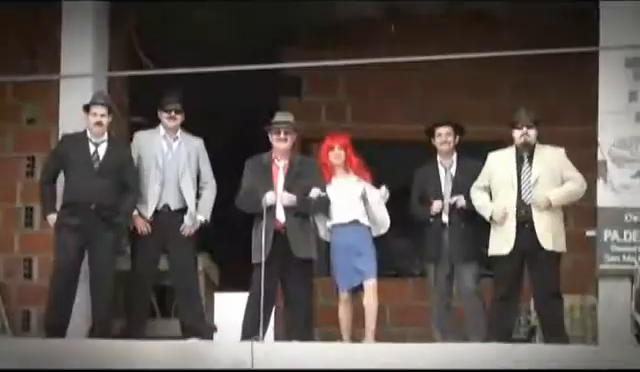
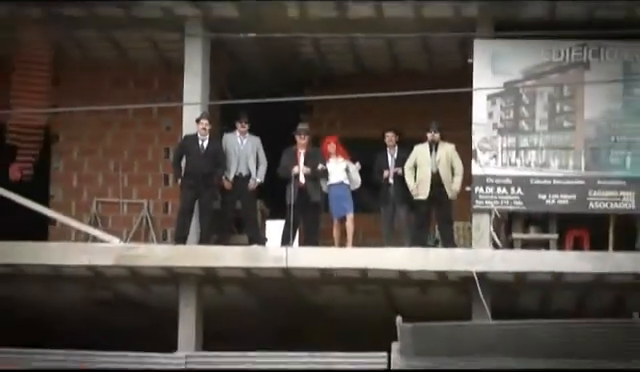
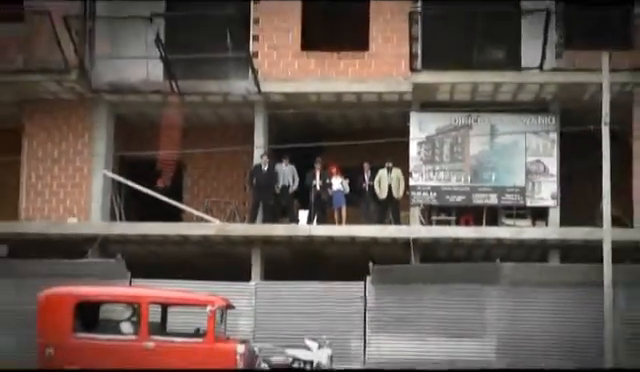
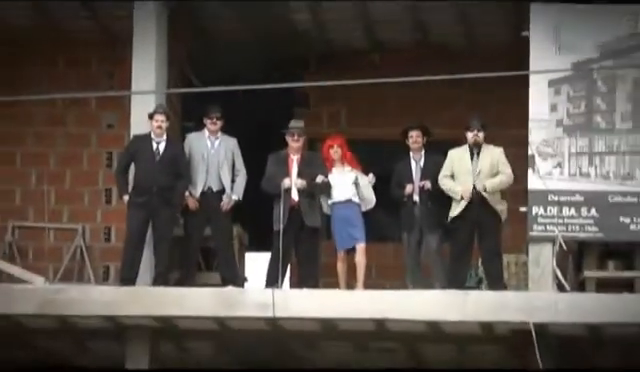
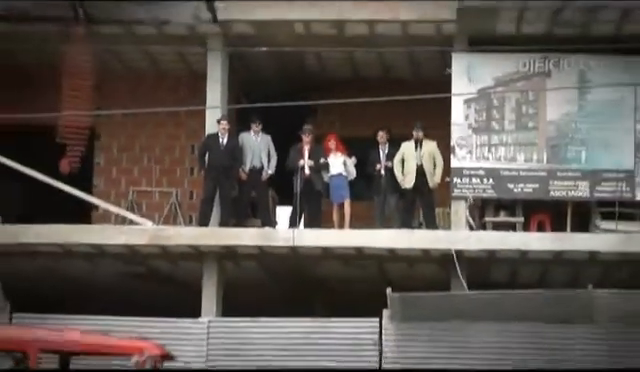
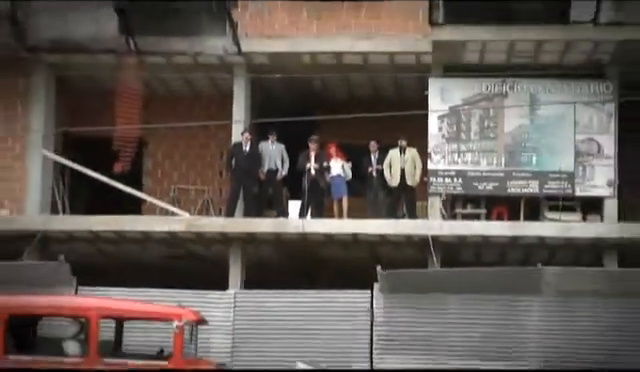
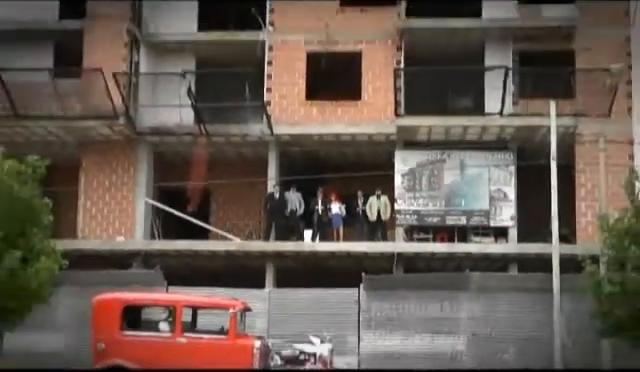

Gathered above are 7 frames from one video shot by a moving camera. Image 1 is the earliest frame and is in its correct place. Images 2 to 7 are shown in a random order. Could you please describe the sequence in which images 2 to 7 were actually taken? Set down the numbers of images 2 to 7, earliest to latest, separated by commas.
4, 2, 5, 6, 3, 7
